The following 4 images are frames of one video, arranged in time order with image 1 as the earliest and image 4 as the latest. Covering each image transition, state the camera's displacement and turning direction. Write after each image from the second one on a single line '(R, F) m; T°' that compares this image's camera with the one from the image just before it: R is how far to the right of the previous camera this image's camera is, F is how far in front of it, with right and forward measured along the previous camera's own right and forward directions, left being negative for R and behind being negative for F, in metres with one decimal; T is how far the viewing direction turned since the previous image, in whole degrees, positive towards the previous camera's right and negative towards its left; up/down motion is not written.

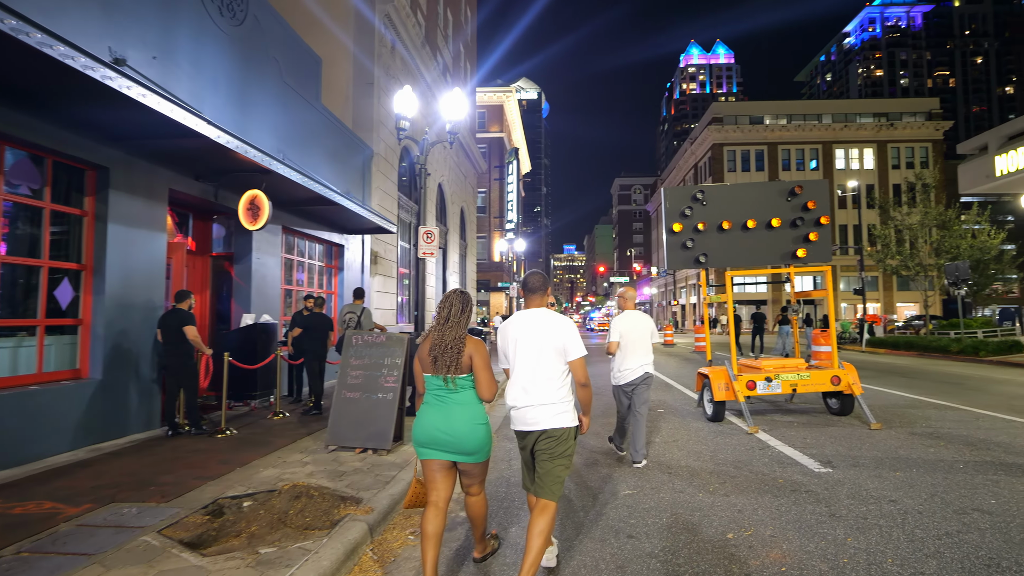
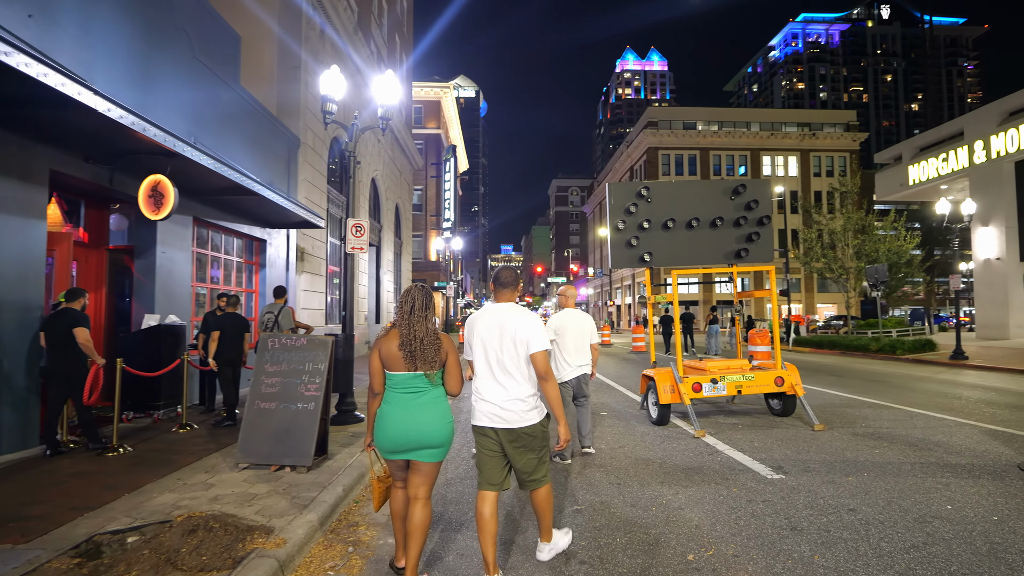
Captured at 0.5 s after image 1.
(0.0, +0.5) m; +6°
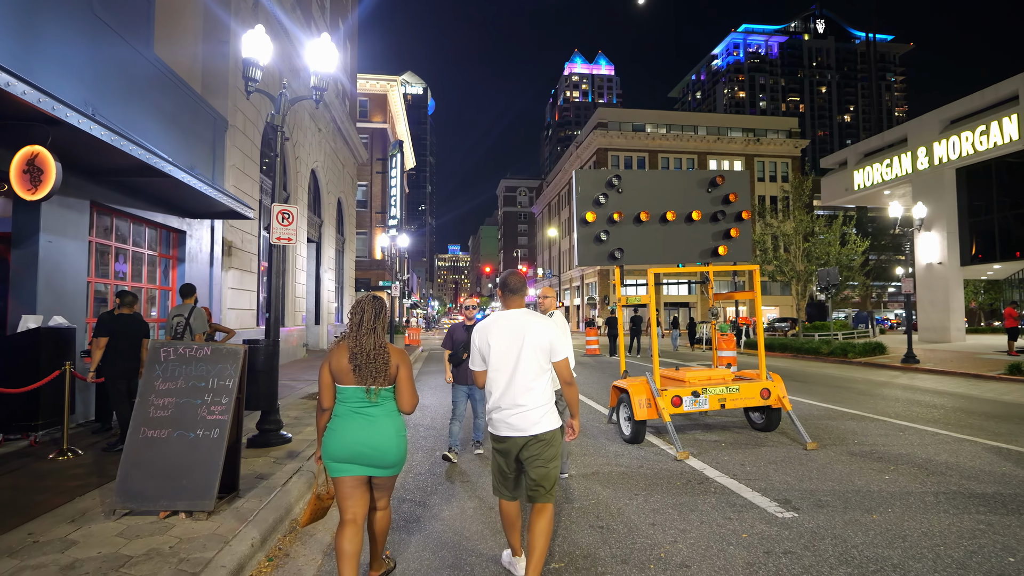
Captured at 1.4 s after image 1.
(-0.1, +1.0) m; +5°
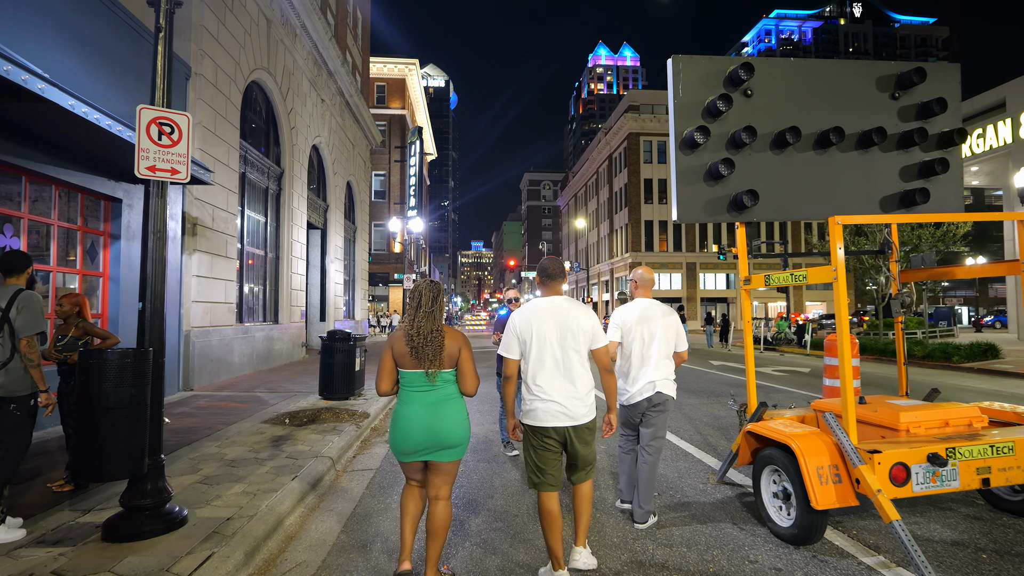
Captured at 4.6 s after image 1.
(-0.2, +3.0) m; -2°
